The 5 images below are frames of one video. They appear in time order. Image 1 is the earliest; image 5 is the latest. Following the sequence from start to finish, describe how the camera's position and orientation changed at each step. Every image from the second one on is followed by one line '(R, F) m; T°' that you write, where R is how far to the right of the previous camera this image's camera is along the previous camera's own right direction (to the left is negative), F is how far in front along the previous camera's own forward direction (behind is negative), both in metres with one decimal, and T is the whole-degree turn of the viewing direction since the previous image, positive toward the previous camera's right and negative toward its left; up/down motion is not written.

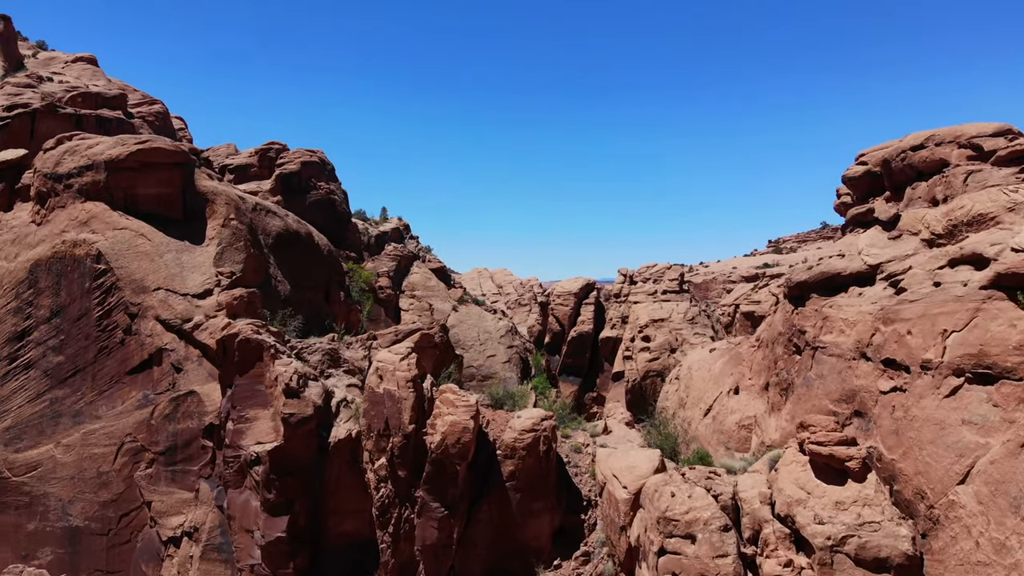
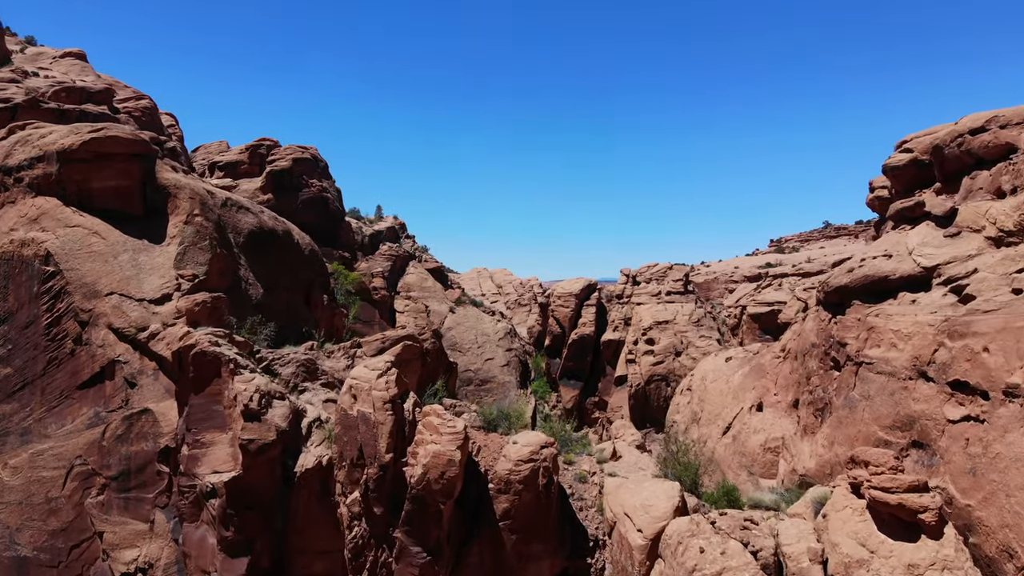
(+0.1, +1.0) m; 0°
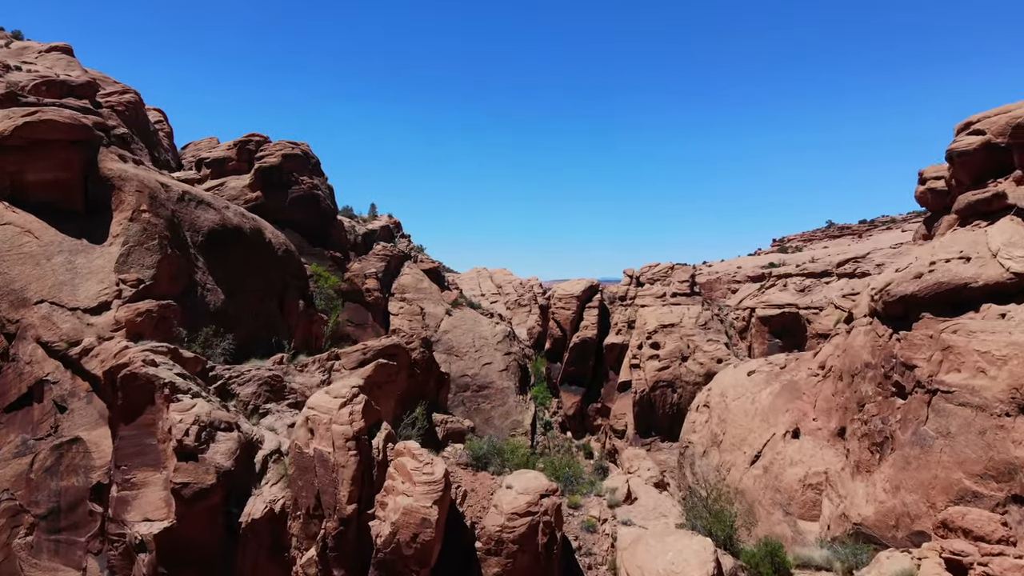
(+0.1, +1.2) m; 0°
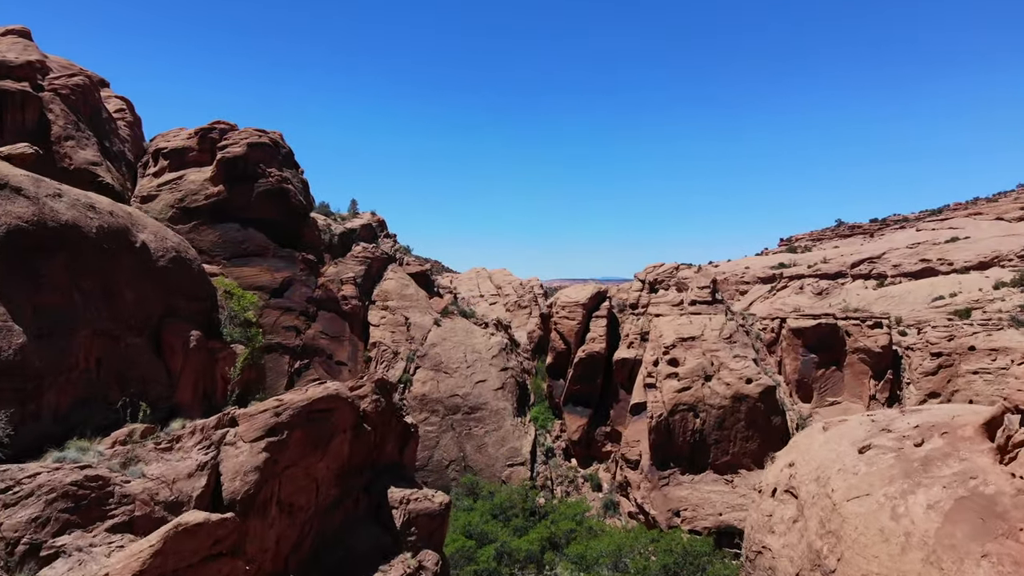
(+0.2, +3.4) m; 0°
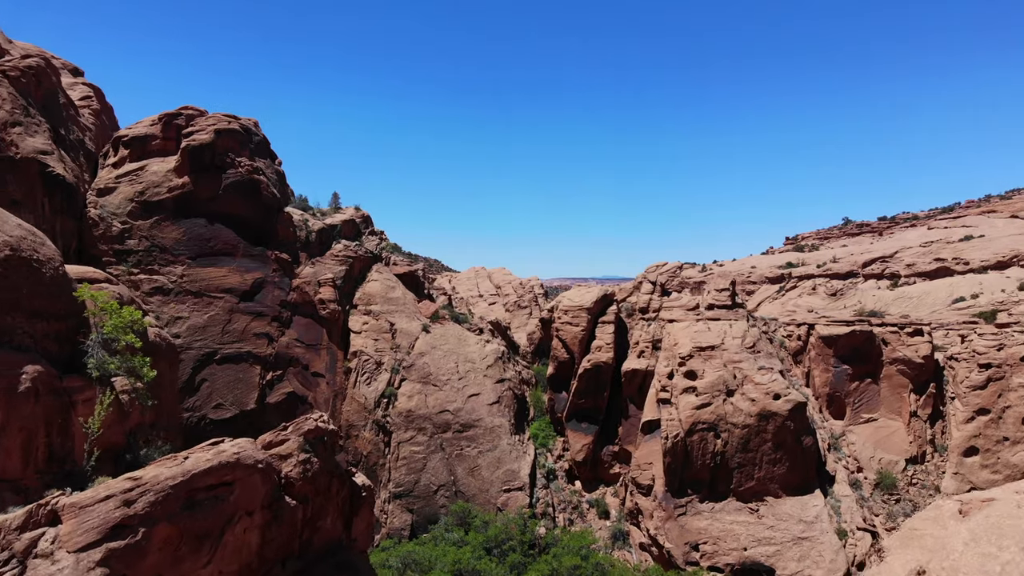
(+0.1, +2.5) m; 0°
